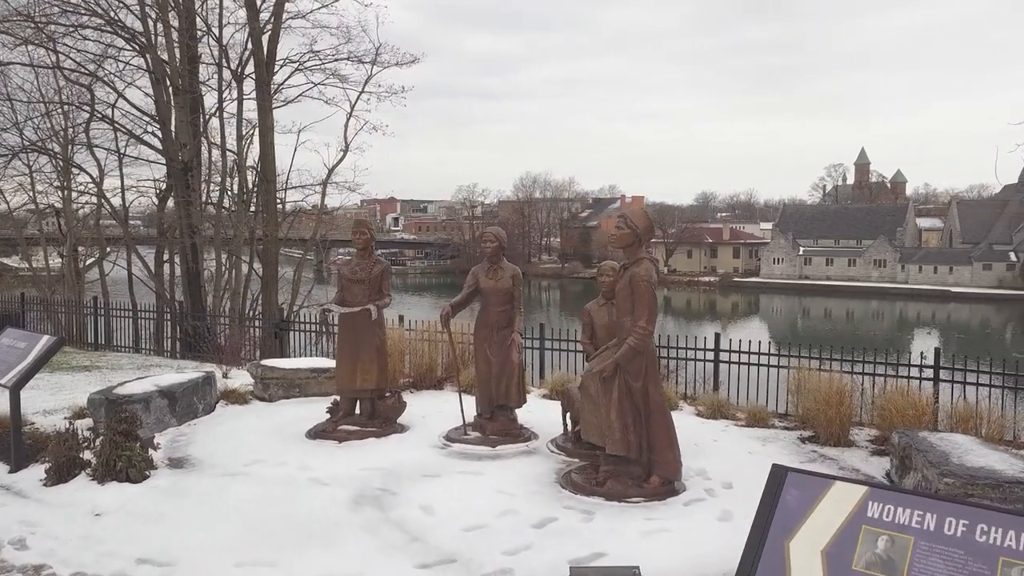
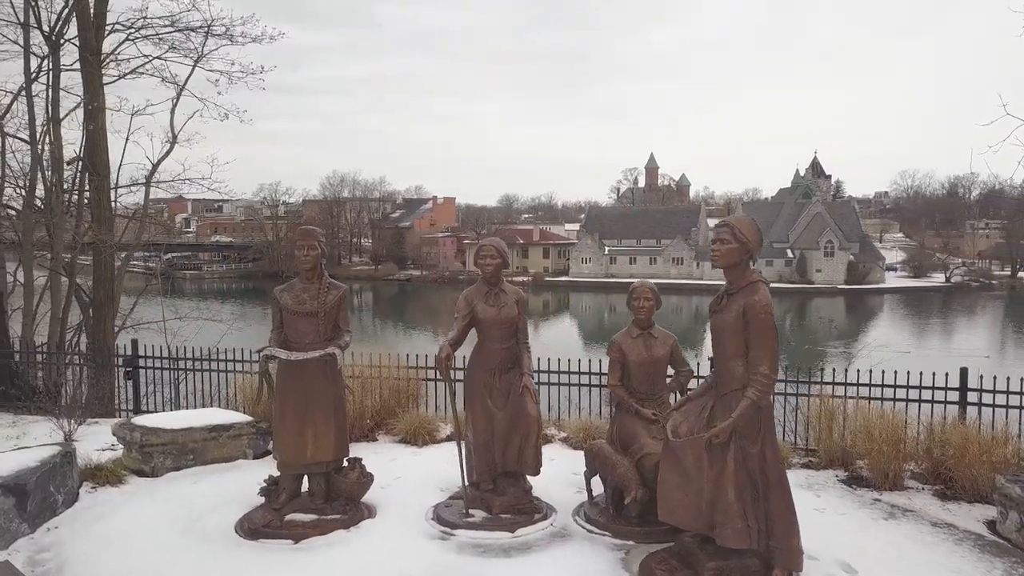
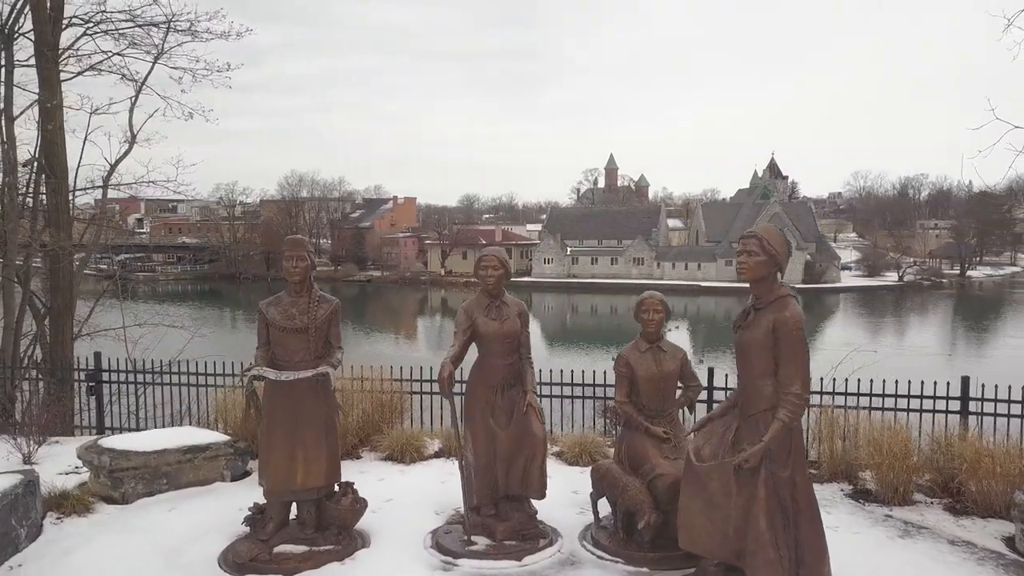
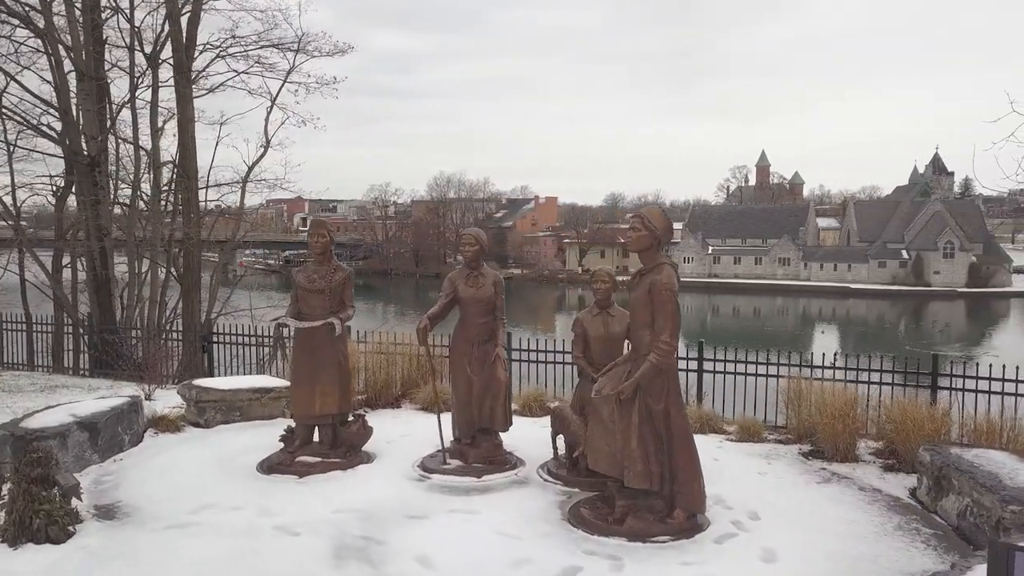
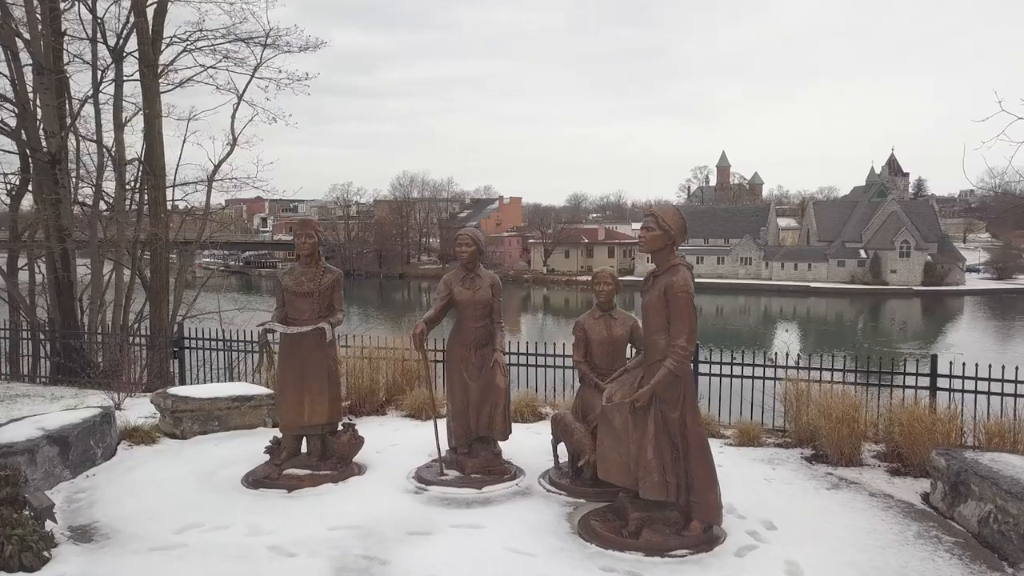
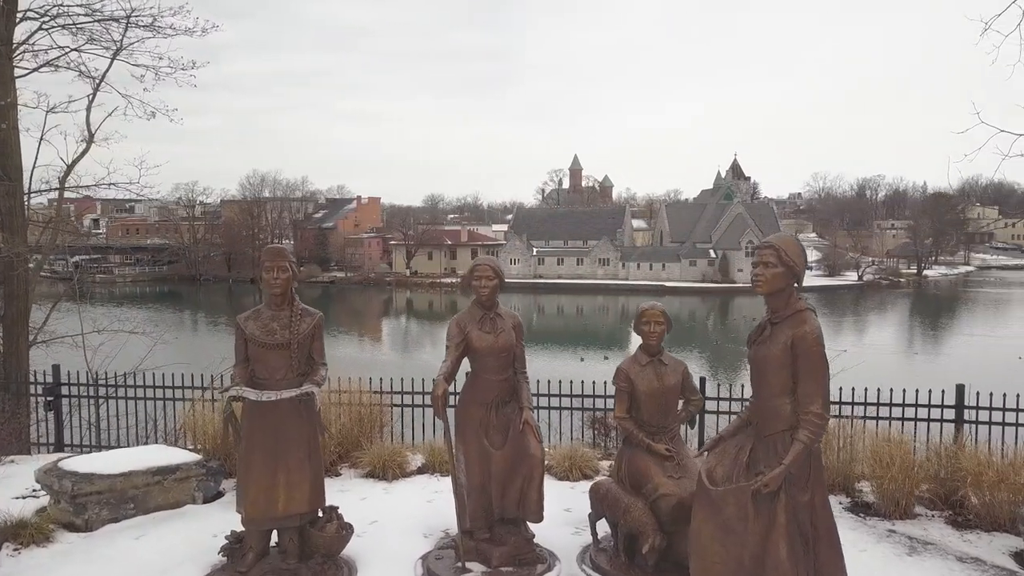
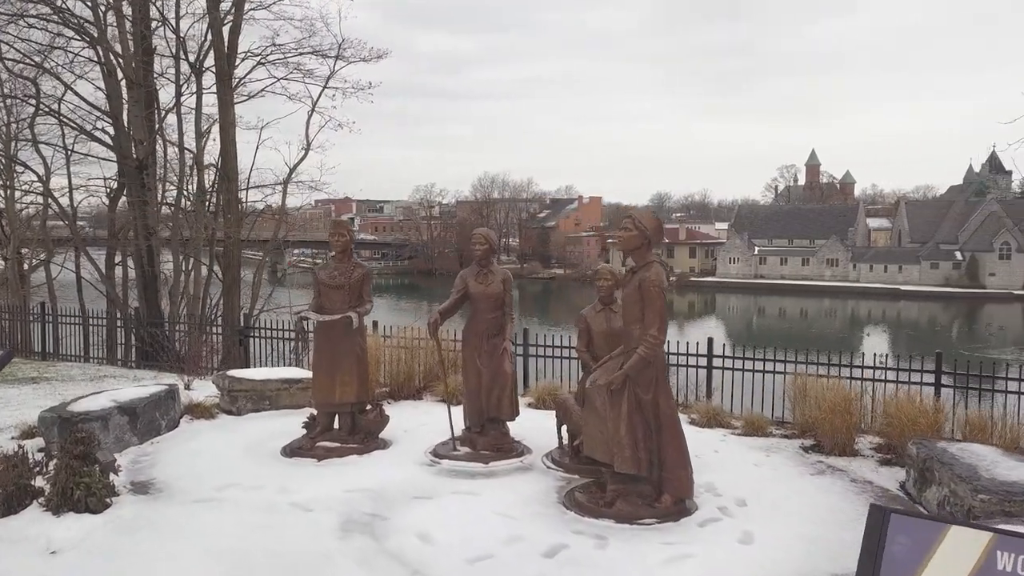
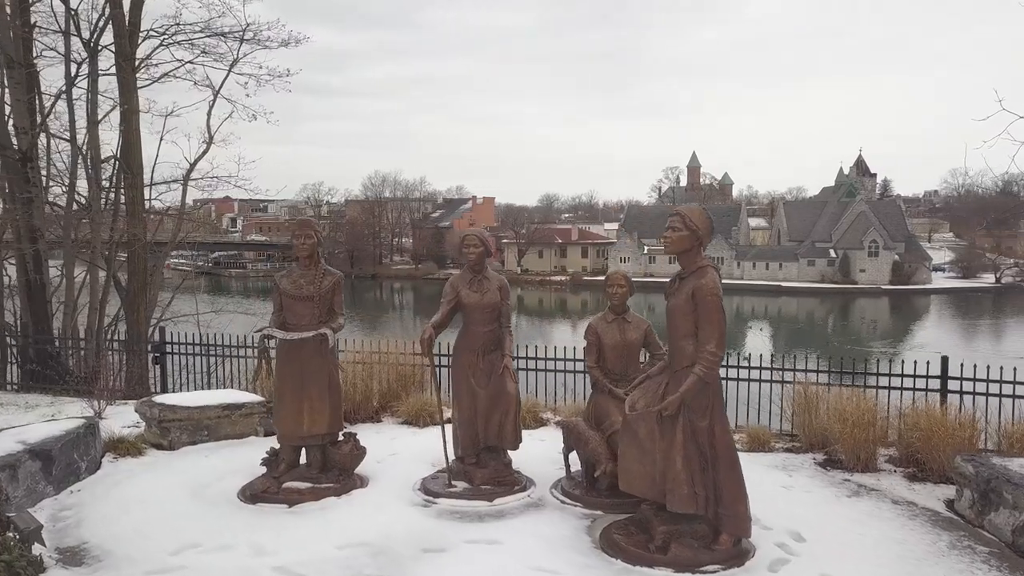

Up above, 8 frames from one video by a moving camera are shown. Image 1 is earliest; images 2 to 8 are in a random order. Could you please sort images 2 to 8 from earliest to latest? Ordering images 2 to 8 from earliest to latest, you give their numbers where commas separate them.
7, 4, 5, 8, 2, 3, 6
